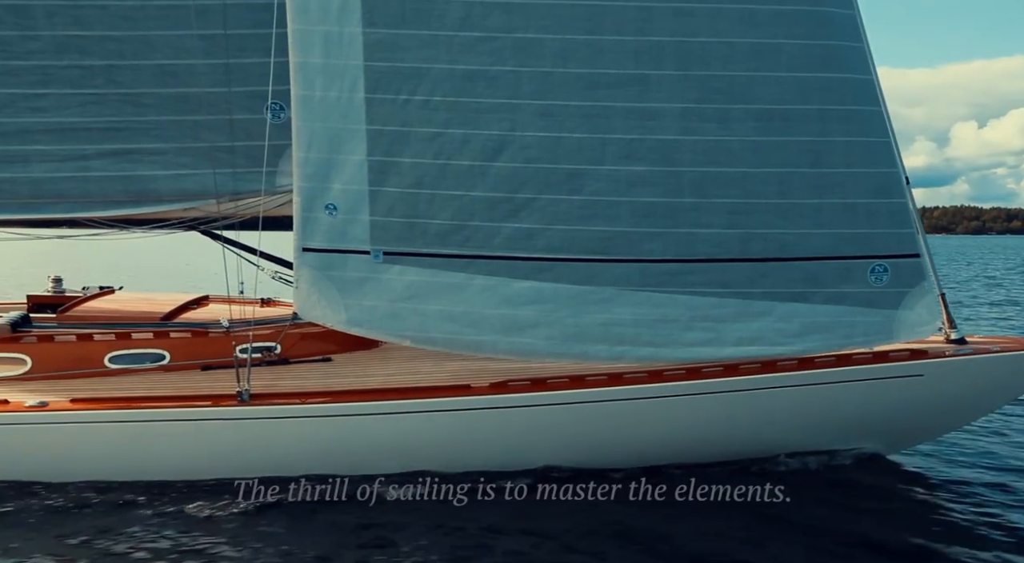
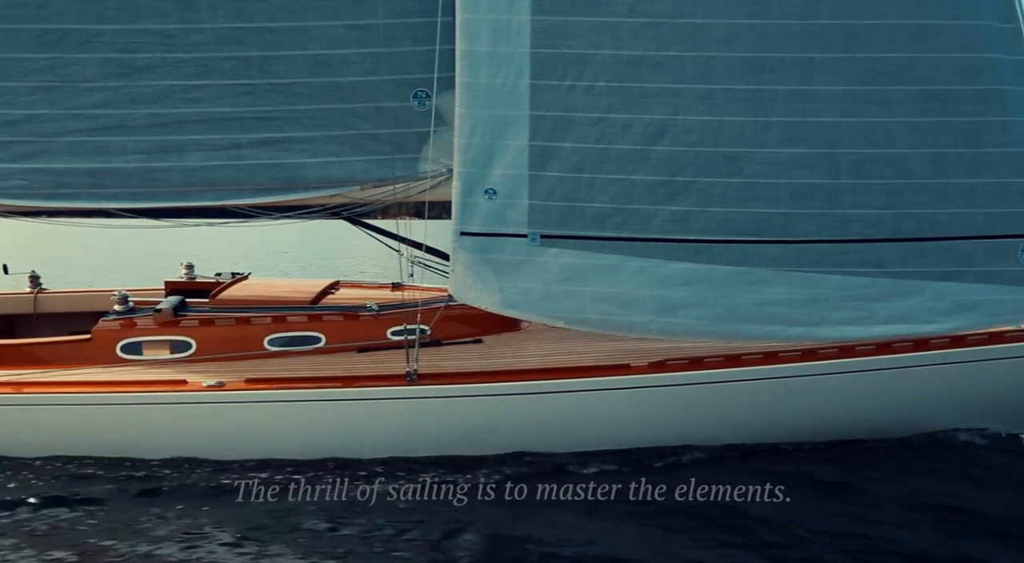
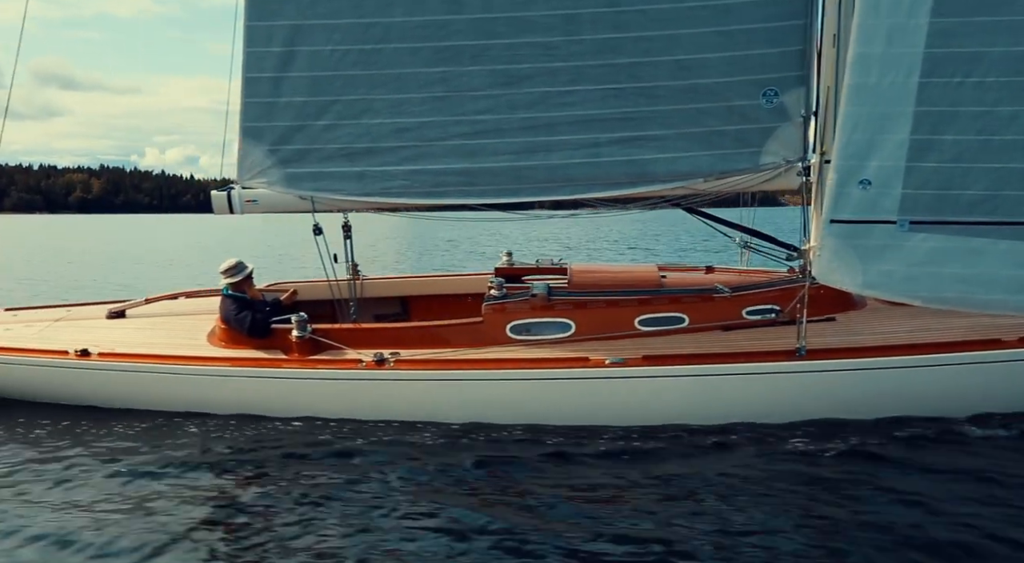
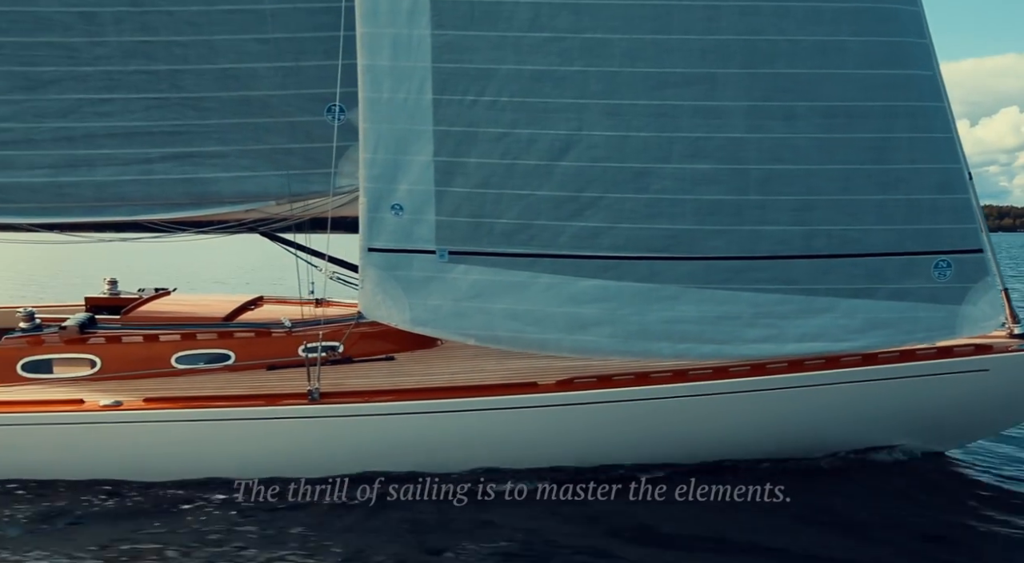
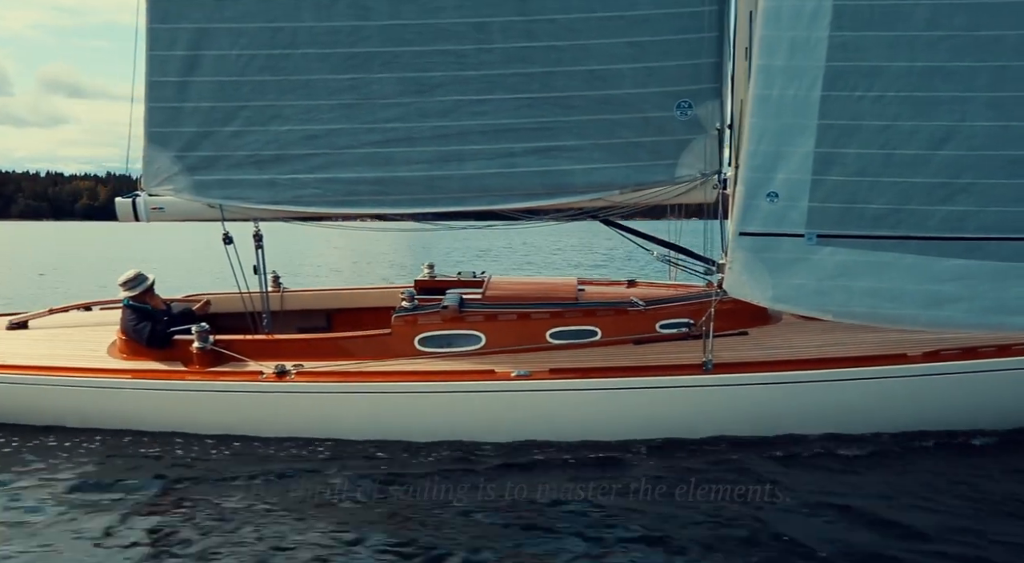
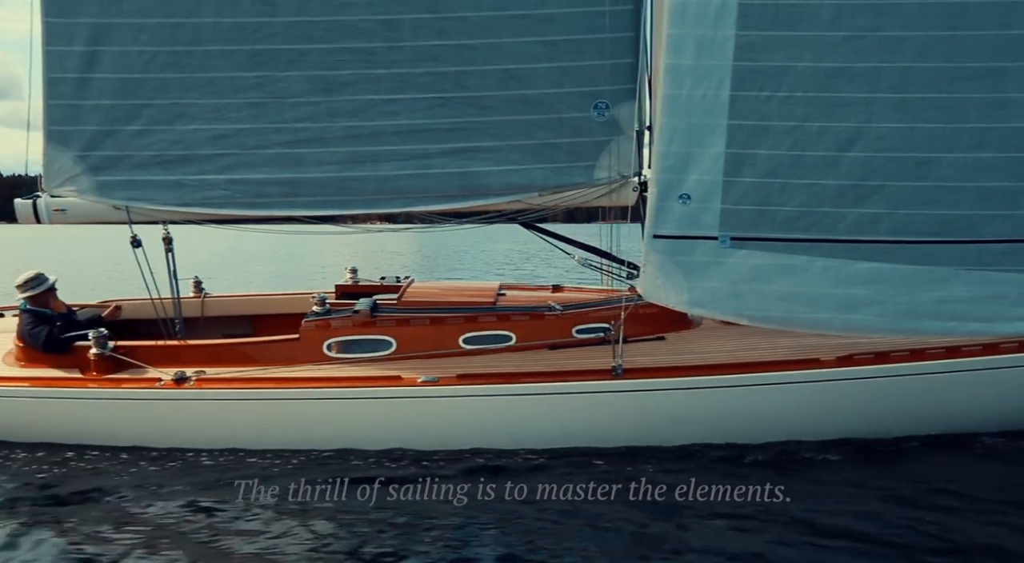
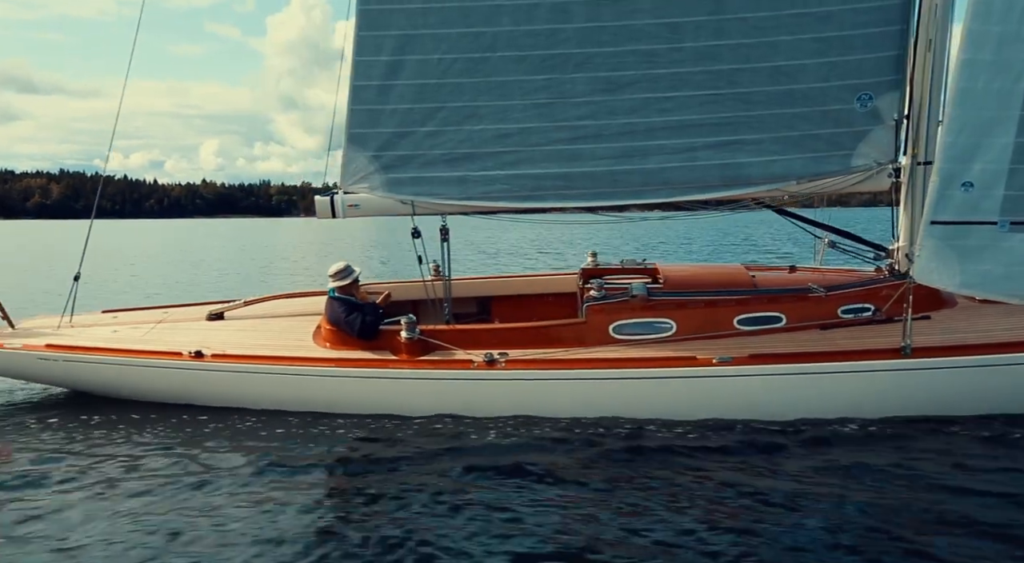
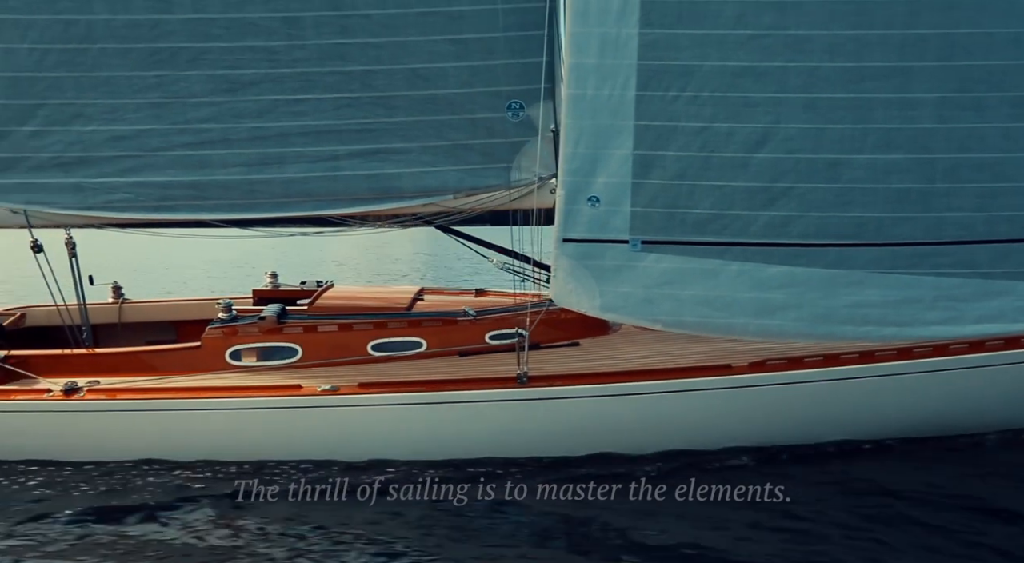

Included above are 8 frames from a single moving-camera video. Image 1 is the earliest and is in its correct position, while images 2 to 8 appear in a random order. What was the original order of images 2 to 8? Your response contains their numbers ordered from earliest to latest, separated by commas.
4, 2, 8, 6, 5, 3, 7
